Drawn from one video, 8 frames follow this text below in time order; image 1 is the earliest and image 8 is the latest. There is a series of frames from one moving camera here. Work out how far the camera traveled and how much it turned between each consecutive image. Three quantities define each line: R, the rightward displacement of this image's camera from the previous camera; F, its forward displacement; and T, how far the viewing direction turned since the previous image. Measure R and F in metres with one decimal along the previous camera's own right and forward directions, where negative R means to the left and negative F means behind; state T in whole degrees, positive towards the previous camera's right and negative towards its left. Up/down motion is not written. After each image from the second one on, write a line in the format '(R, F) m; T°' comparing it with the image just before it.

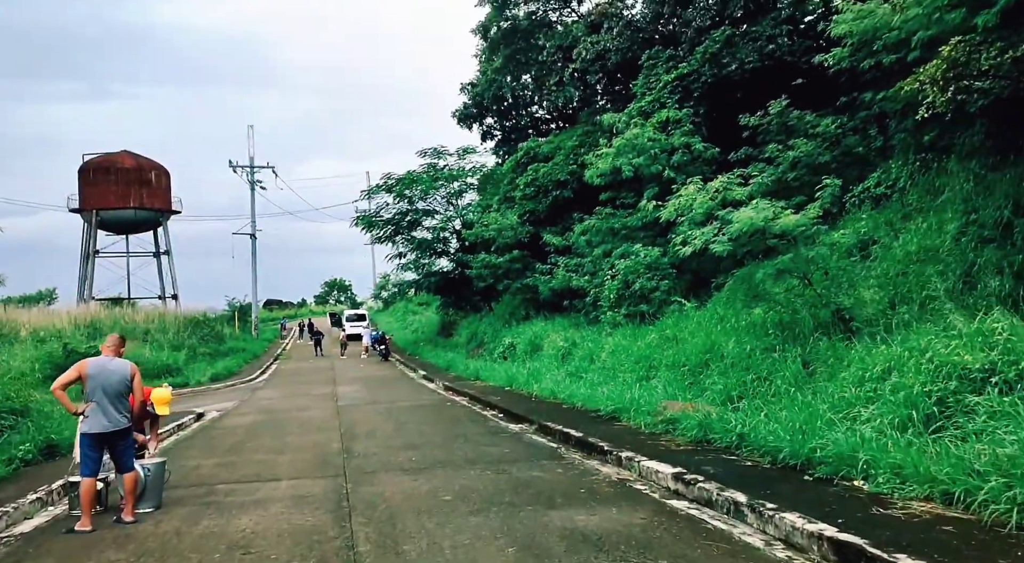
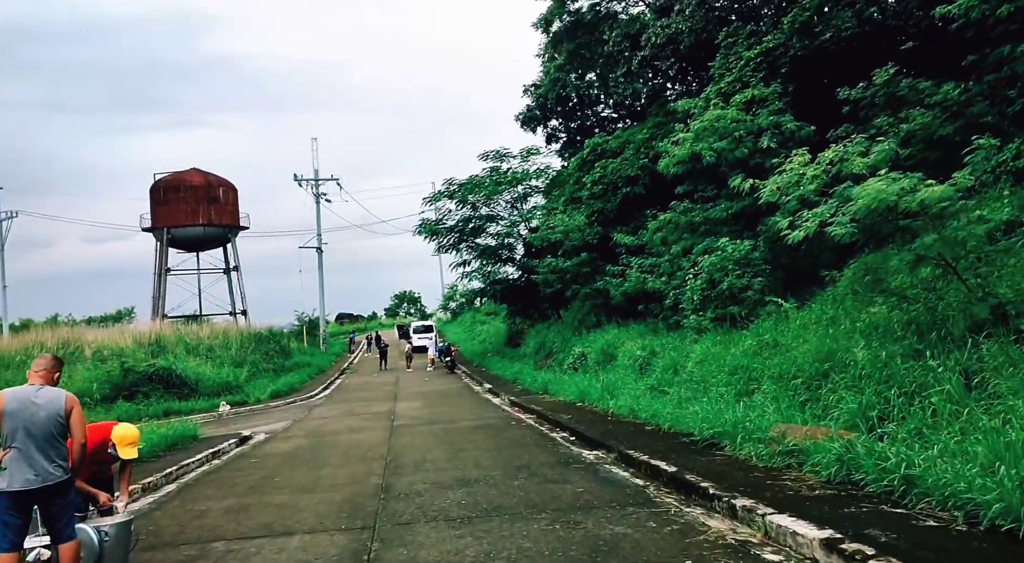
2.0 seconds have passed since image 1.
(0.0, +1.7) m; -5°
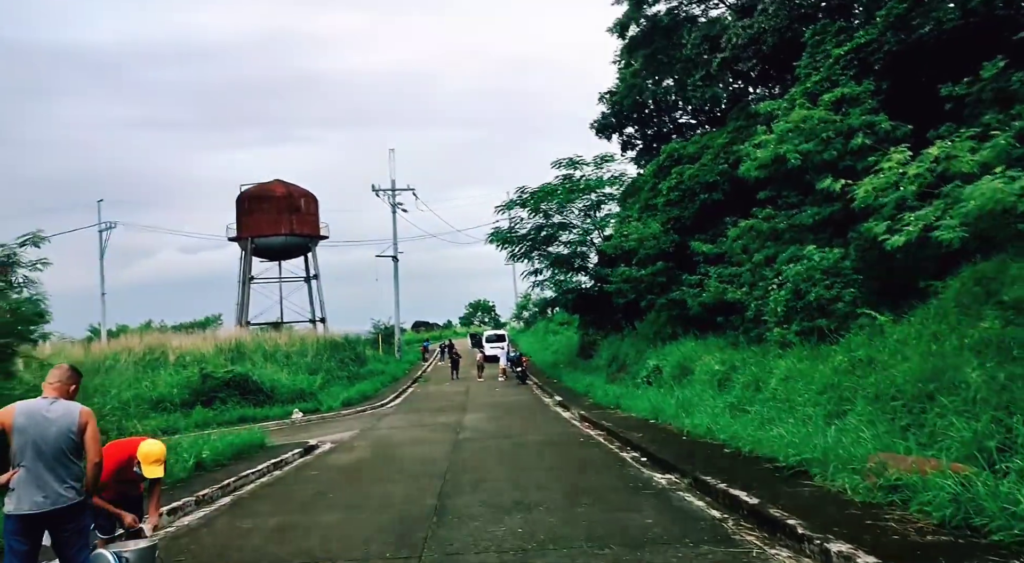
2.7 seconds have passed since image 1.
(+0.1, +0.5) m; -6°
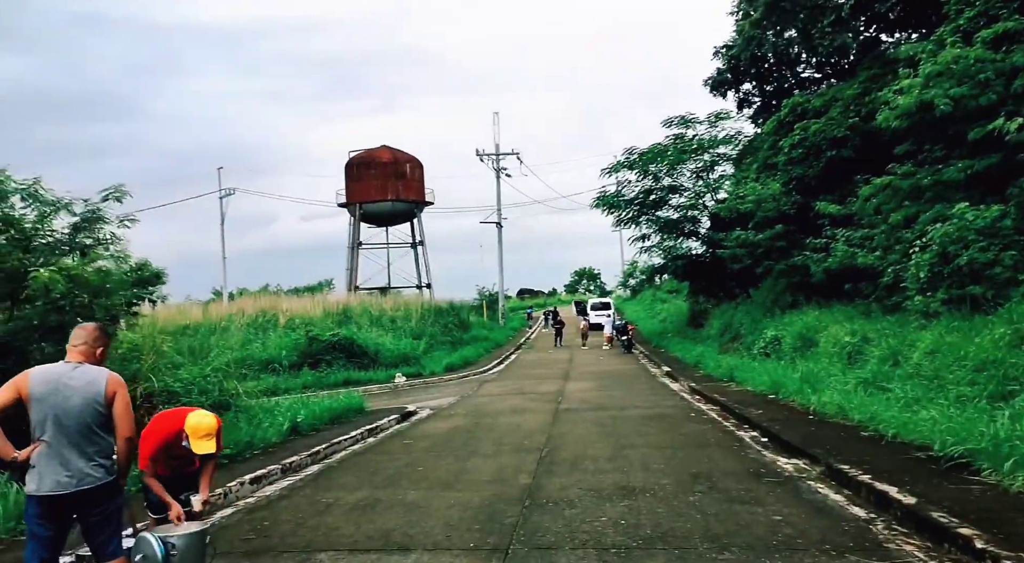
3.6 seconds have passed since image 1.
(0.0, +0.8) m; -8°
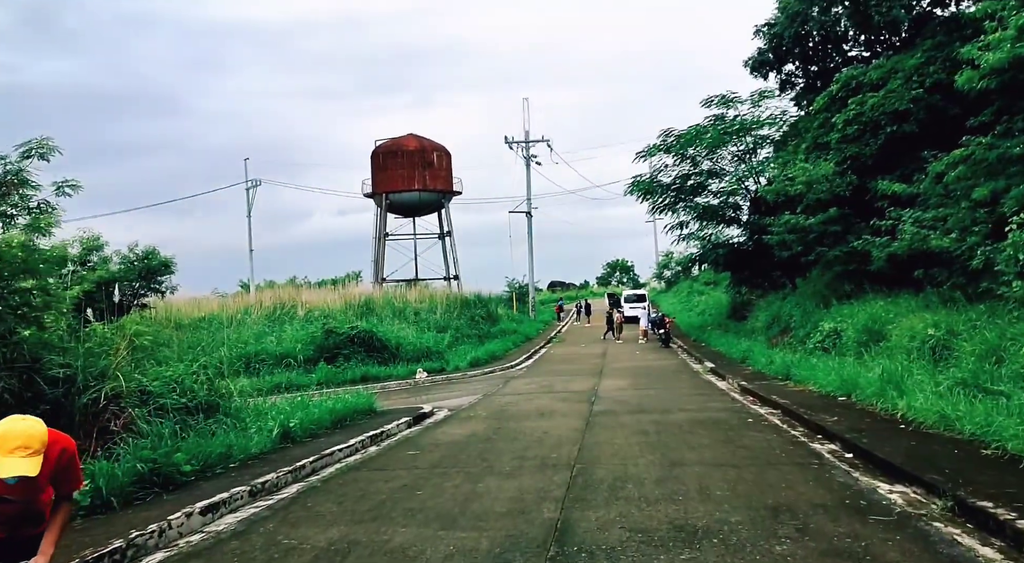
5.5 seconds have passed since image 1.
(+0.1, +1.5) m; -2°
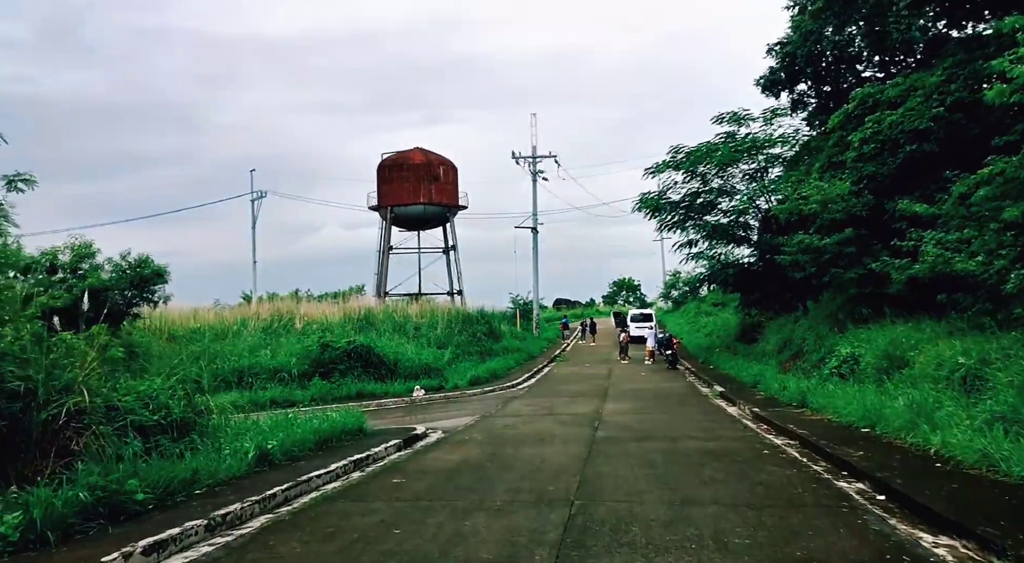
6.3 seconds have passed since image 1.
(+0.1, +0.7) m; 0°
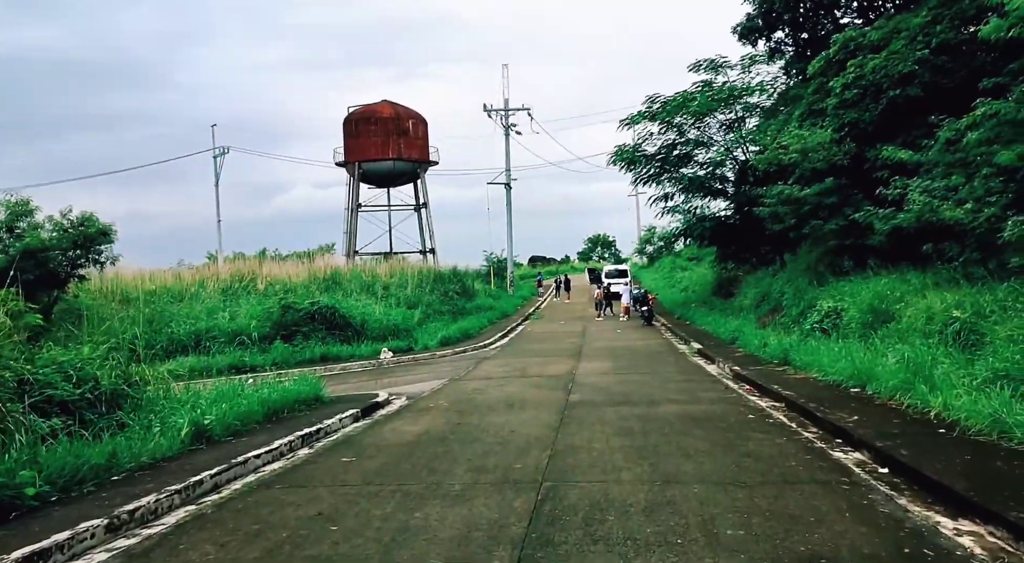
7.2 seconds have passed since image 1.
(+0.1, +0.8) m; +2°
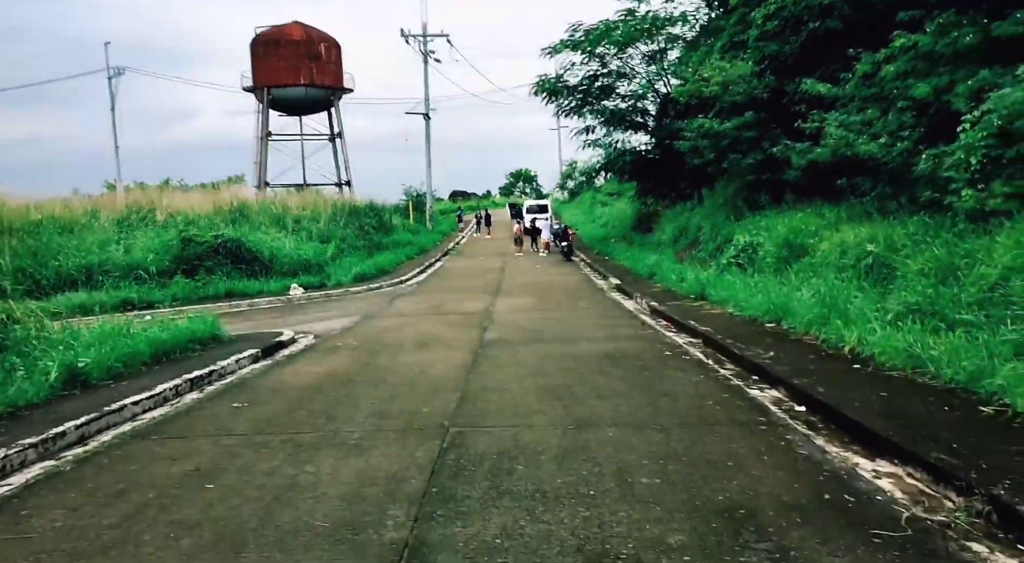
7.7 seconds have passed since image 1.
(+0.1, +0.5) m; +6°
